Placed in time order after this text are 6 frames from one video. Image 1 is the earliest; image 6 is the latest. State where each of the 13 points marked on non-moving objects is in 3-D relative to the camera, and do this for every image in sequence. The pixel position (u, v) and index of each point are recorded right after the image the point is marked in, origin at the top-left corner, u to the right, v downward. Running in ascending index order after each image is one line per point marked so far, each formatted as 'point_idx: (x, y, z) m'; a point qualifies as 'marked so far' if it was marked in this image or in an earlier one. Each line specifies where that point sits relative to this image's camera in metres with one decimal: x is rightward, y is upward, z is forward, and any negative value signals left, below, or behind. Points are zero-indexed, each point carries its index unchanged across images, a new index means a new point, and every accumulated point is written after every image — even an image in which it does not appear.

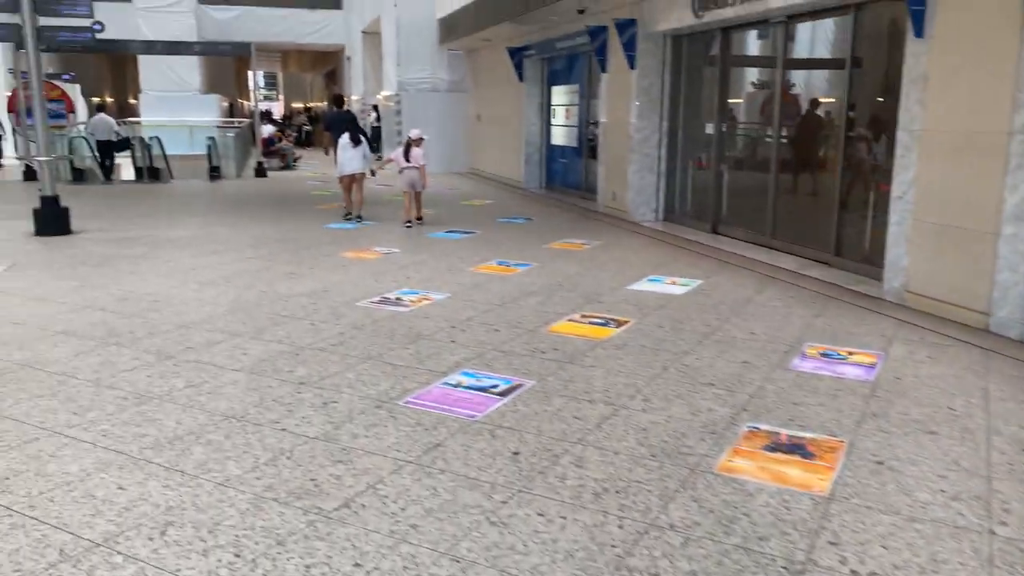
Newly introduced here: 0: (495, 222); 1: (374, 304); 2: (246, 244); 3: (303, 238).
0: (-0.2, +0.8, +10.1) m
1: (-1.0, -0.1, +5.8) m
2: (-2.8, +0.5, +8.3) m
3: (-2.3, +0.5, +8.7) m
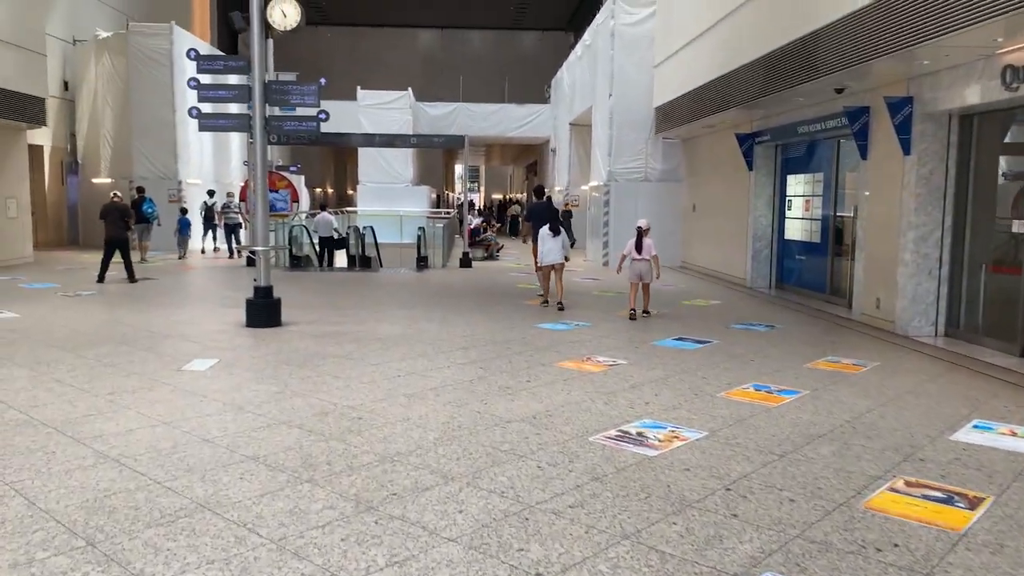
0: (+2.4, -0.5, +8.7) m
1: (+0.6, -0.9, +4.6) m
2: (-0.5, -0.5, +7.5) m
3: (0.0, -0.5, +7.7) m
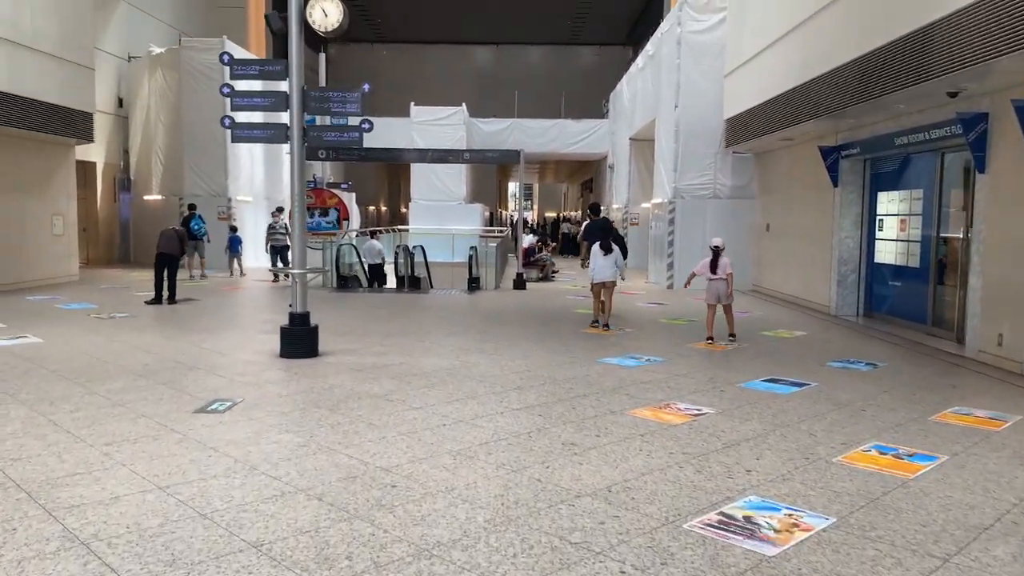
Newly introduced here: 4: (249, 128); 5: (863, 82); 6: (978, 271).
0: (+3.0, -0.8, +7.5) m
1: (+0.9, -1.1, +3.5) m
2: (0.0, -0.8, +6.5) m
3: (+0.6, -0.8, +6.7) m
4: (-2.5, +1.6, +7.8) m
5: (+4.0, +2.4, +9.2) m
6: (+4.7, +0.2, +8.2) m
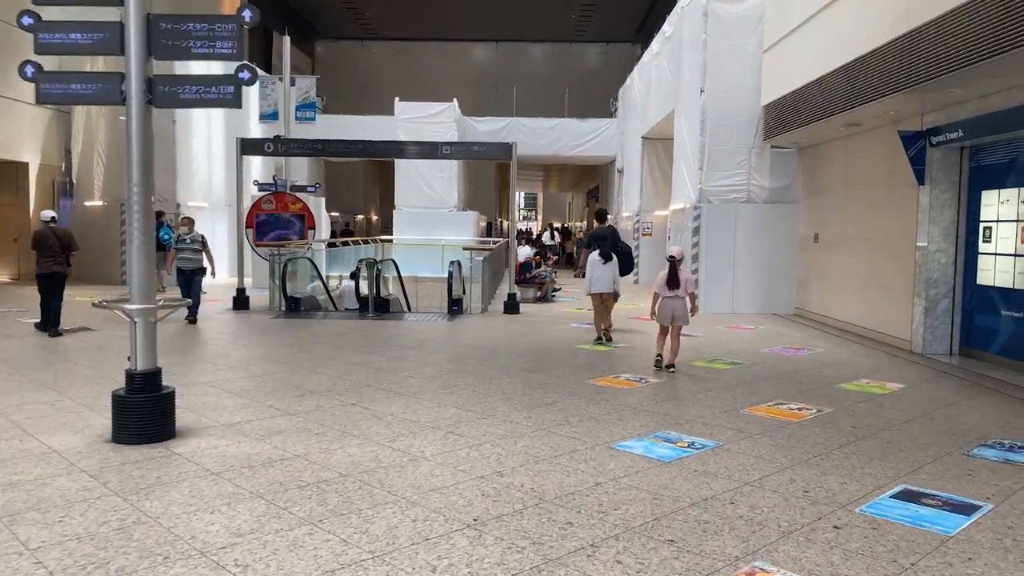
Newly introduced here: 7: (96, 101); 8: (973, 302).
0: (+2.8, -1.0, +4.7) m
1: (+0.6, -1.3, +0.7) m
2: (-0.2, -1.0, +3.7) m
3: (+0.3, -1.0, +3.9) m
4: (-2.8, +1.3, +5.0) m
5: (+3.8, +2.1, +6.4) m
6: (+4.5, -0.1, +5.3) m
7: (-2.5, +1.1, +4.9) m
8: (+5.0, -0.1, +8.7) m
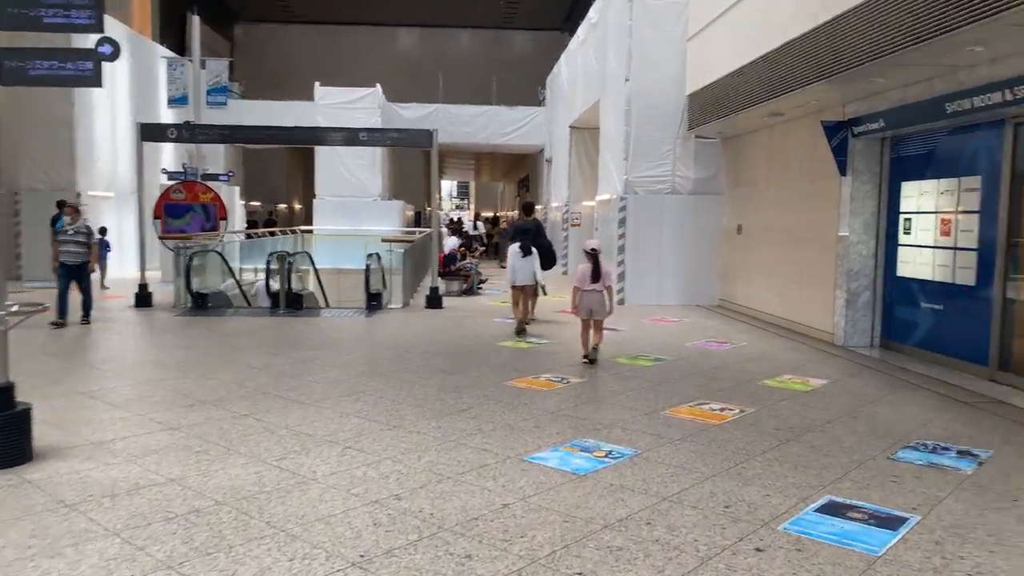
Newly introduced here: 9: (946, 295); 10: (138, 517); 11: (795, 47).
0: (+2.2, -1.0, +4.5) m
1: (+0.5, -1.3, +0.4) m
2: (-0.7, -1.1, +3.3) m
3: (-0.1, -1.1, +3.5) m
4: (-3.3, +1.3, +4.3) m
5: (+3.1, +2.1, +6.3) m
6: (+3.9, -0.1, +5.3) m
7: (-3.1, +1.1, +4.3) m
8: (+4.2, -0.1, +8.7) m
9: (+4.2, -0.1, +7.8) m
10: (-1.7, -1.0, +3.6) m
11: (+2.9, +2.5, +8.3) m
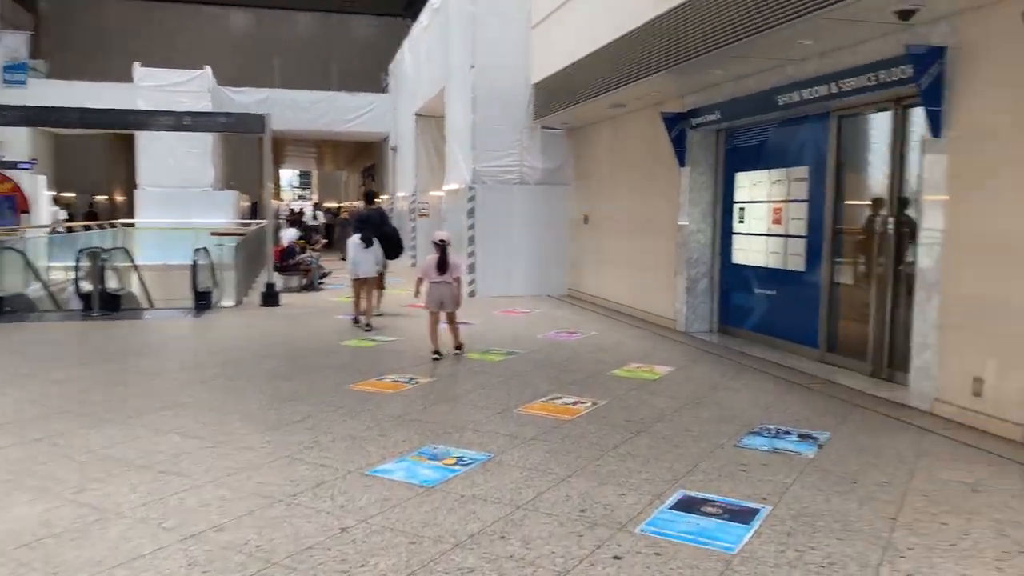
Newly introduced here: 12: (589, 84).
0: (+1.4, -1.0, +4.5) m
1: (+0.4, -1.4, +0.1) m
2: (-1.3, -1.1, +2.8) m
3: (-0.7, -1.0, +3.1) m
4: (-4.1, +1.2, +3.3) m
5: (+1.8, +2.2, +6.4) m
6: (+2.9, 0.0, +5.6) m
7: (-3.8, +1.0, +3.3) m
8: (+2.5, +0.1, +9.0) m
9: (+2.7, +0.1, +8.1) m
10: (-2.3, -1.1, +2.9) m
11: (+1.3, +2.6, +8.3) m
12: (+1.0, +2.5, +9.7) m
